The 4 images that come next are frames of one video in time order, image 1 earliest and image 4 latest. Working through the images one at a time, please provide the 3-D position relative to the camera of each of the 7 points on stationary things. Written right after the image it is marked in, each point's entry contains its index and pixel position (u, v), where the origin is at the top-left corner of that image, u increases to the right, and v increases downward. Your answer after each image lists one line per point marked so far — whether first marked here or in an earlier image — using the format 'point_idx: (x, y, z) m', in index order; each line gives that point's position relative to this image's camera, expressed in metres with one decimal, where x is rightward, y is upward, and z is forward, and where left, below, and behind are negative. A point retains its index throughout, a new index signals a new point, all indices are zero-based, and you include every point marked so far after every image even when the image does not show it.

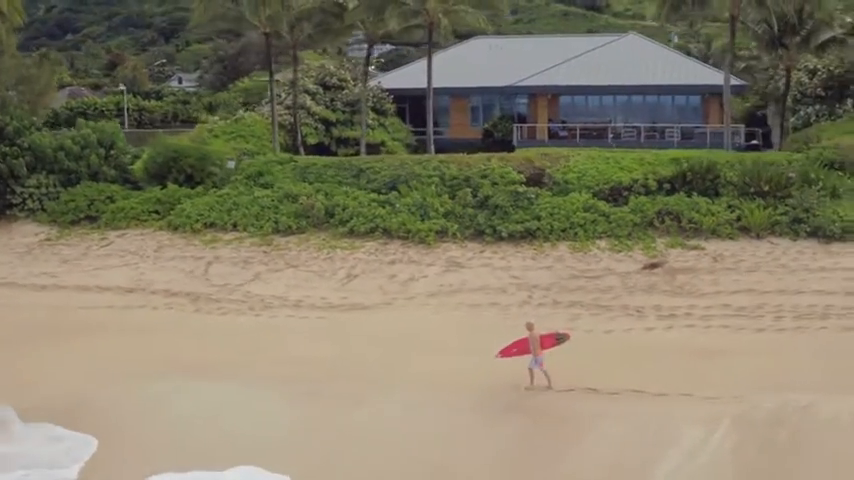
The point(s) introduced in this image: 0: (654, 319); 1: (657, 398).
0: (+3.3, -1.1, +18.8) m
1: (+2.9, -2.0, +16.2) m
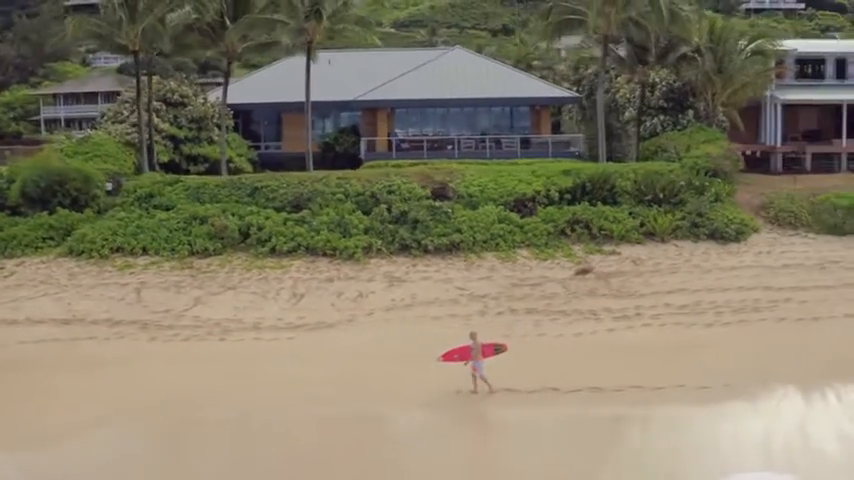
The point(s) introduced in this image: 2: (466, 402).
0: (+2.9, -1.3, +20.3) m
1: (+3.2, -2.1, +17.7) m
2: (+0.6, -2.2, +17.8) m
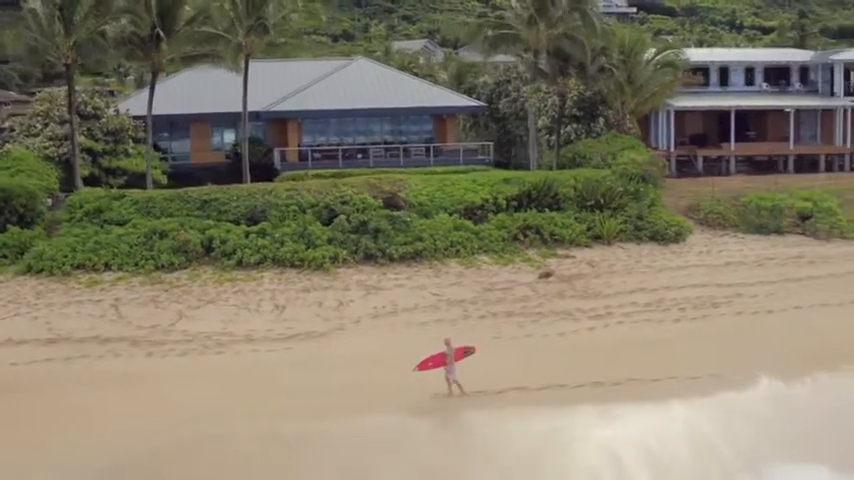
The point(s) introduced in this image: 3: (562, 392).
0: (+2.7, -1.3, +21.6) m
1: (+3.4, -2.1, +19.1) m
2: (+0.8, -2.3, +18.8) m
3: (+2.0, -2.2, +19.0) m
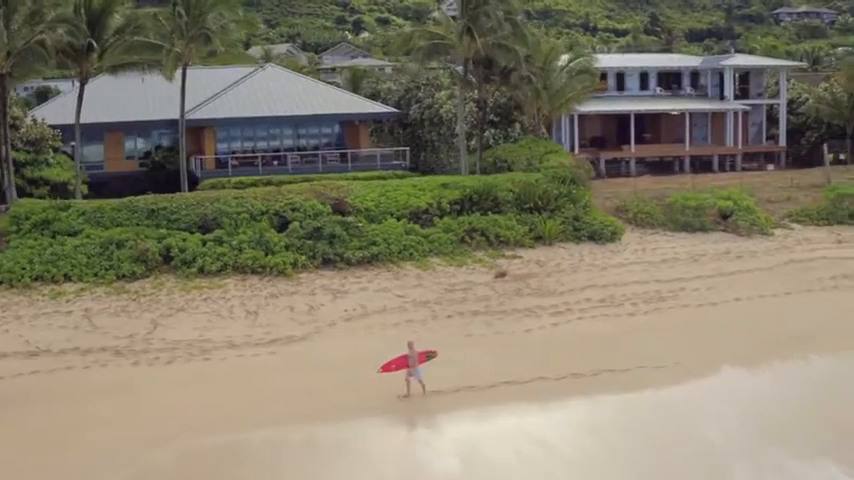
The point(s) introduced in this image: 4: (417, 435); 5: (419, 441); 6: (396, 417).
0: (+2.2, -1.4, +22.8) m
1: (+3.2, -2.1, +20.4) m
2: (+0.7, -2.4, +19.8) m
3: (+1.8, -2.2, +20.1) m
4: (-0.2, -2.7, +18.0) m
5: (-0.1, -2.8, +17.8) m
6: (-0.5, -2.6, +18.9) m
